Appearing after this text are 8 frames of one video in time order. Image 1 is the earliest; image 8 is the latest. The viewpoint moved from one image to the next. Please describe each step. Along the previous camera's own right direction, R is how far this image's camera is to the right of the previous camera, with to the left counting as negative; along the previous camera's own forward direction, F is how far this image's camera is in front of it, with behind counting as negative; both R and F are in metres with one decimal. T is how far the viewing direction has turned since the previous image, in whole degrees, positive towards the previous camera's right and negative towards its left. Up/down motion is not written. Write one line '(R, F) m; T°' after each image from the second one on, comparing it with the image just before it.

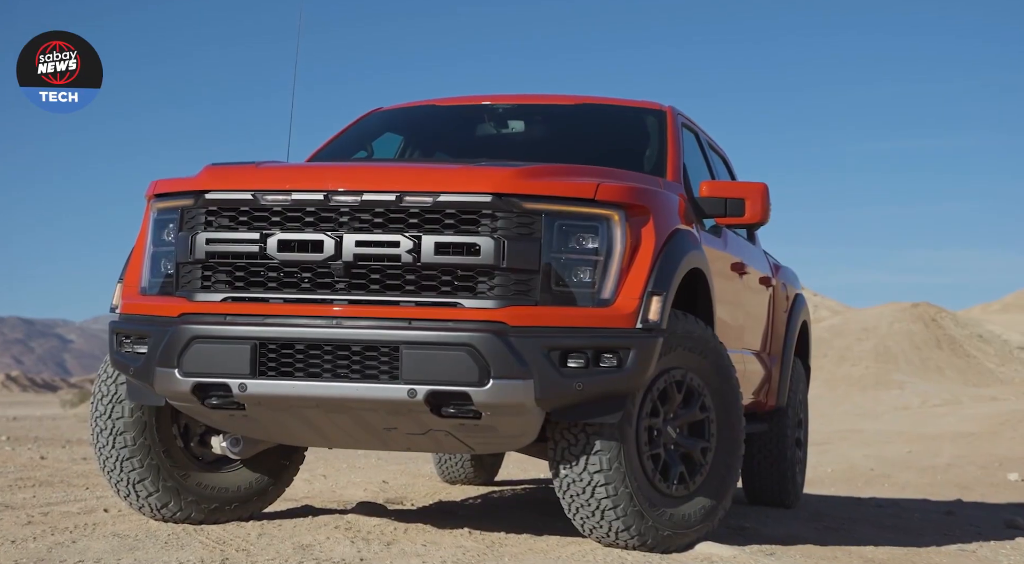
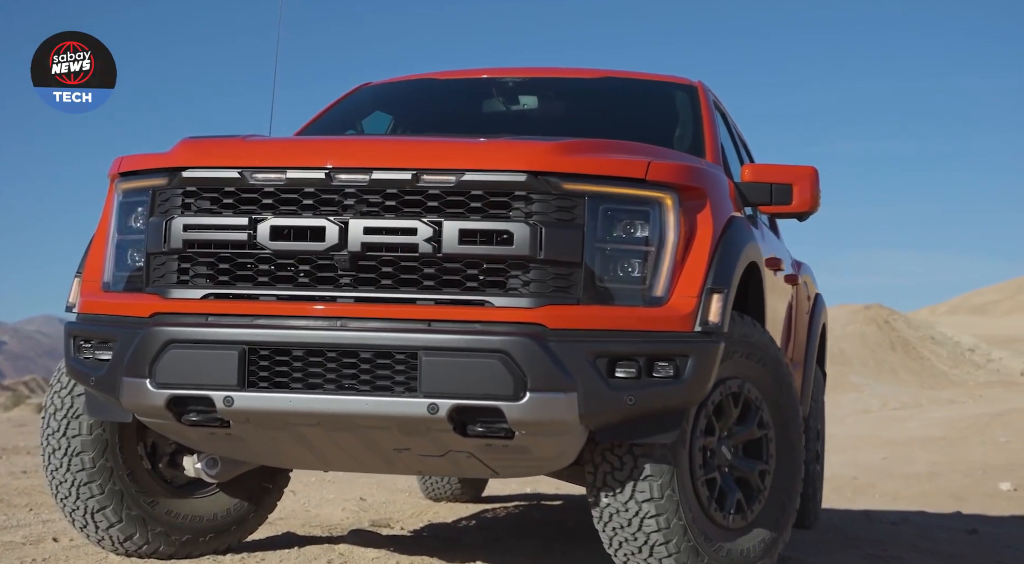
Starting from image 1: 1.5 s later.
(-0.3, +0.7) m; +3°
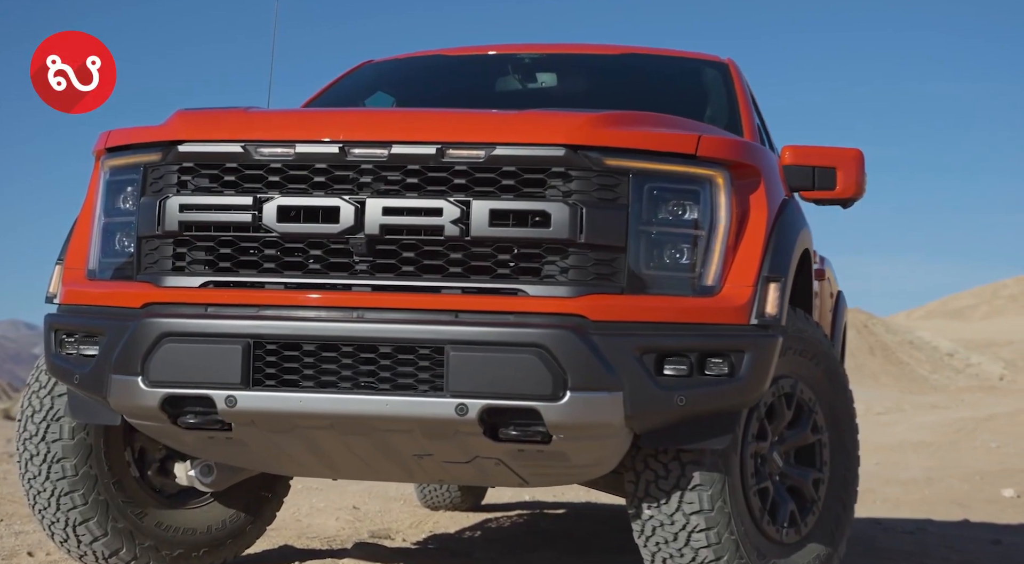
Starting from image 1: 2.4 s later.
(-0.2, +0.4) m; +1°
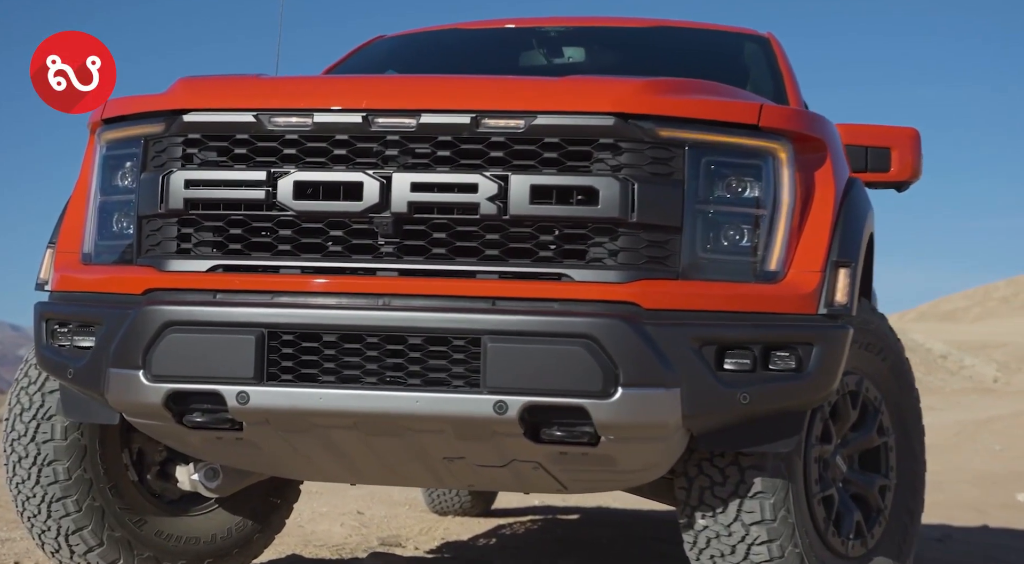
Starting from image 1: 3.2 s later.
(-0.1, +0.3) m; +1°
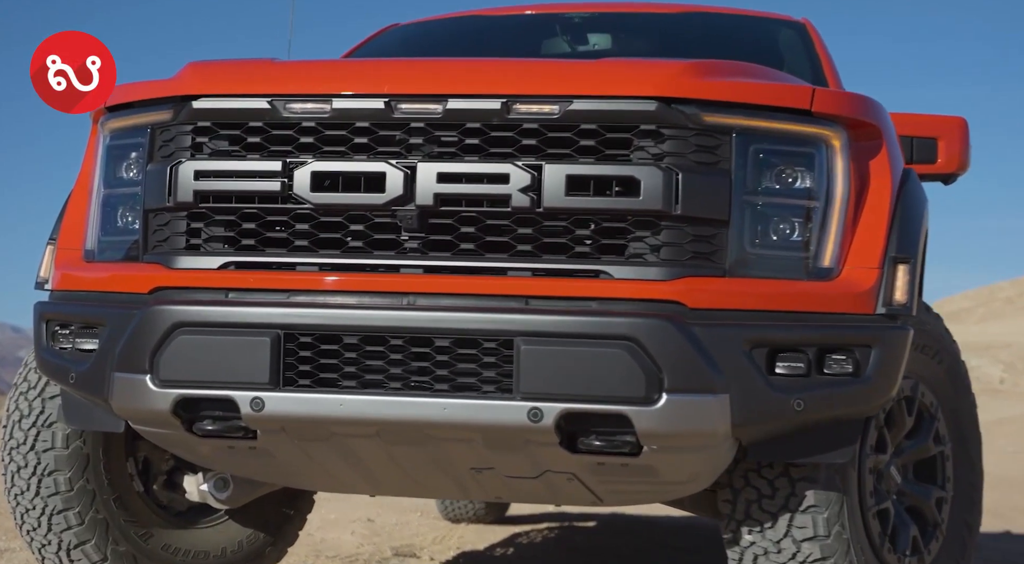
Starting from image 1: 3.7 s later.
(-0.1, +0.2) m; 0°
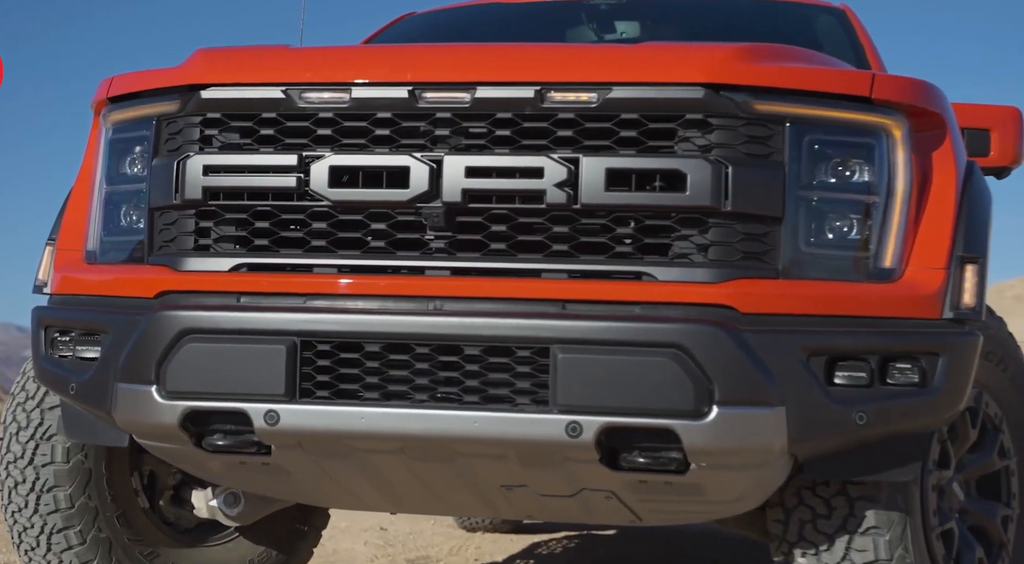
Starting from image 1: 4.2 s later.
(-0.1, +0.2) m; 0°
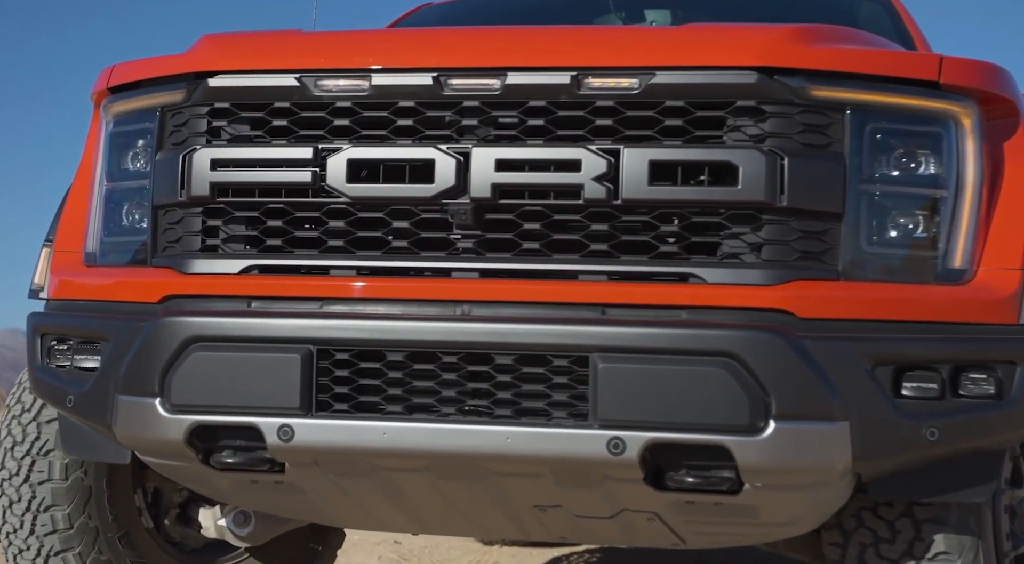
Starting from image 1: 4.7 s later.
(-0.1, +0.2) m; 0°
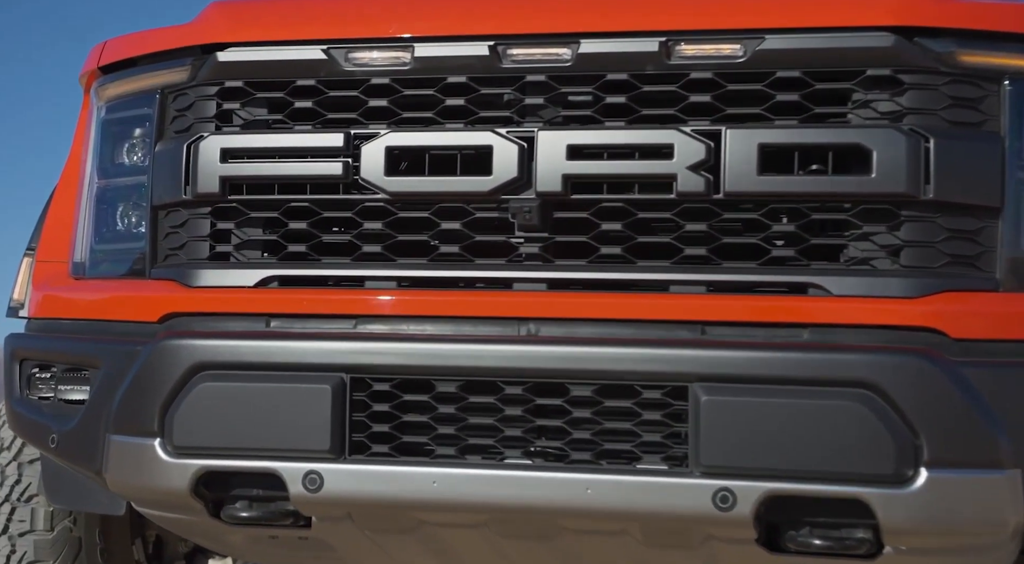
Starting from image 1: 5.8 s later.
(-0.1, +0.5) m; -1°
